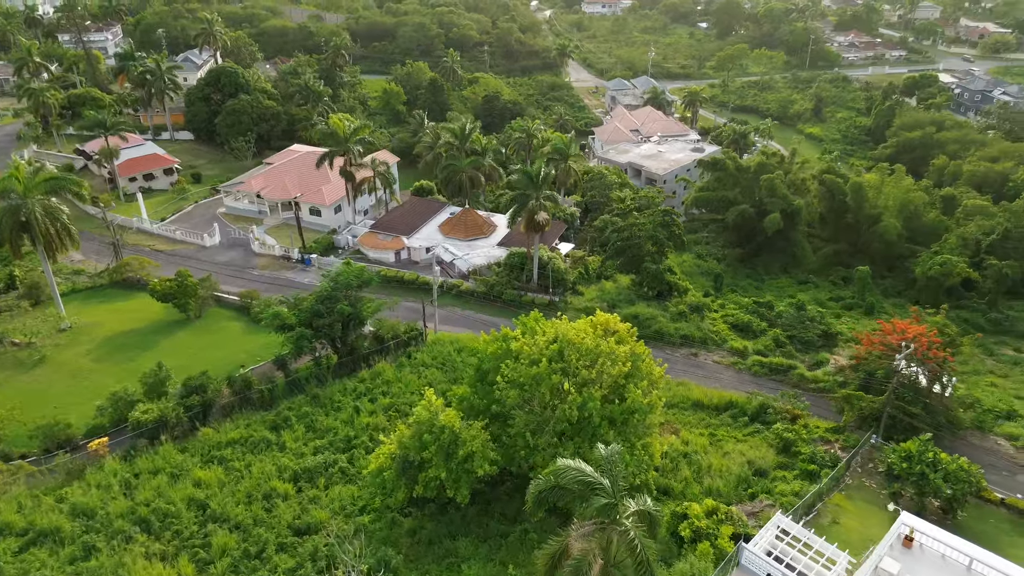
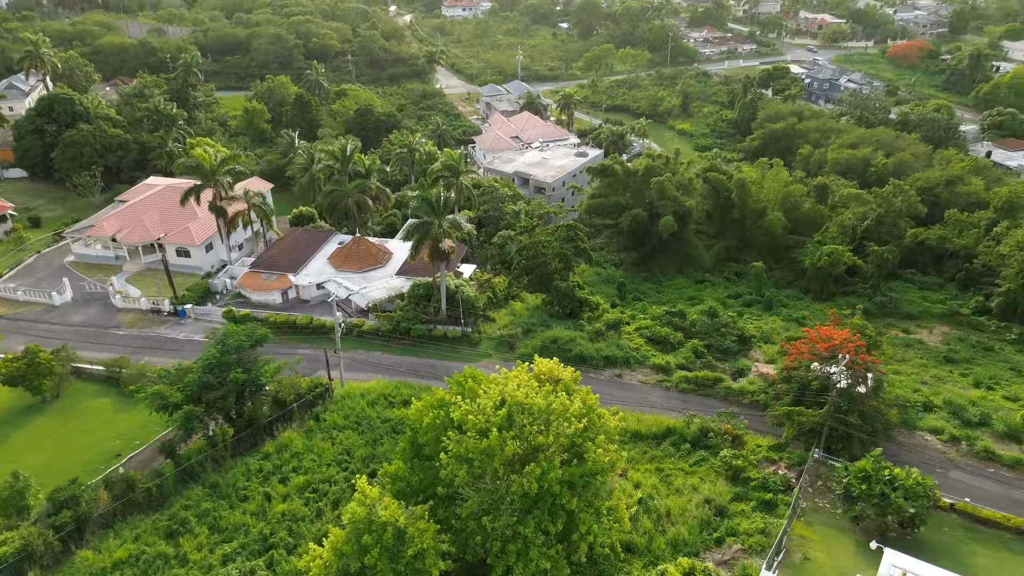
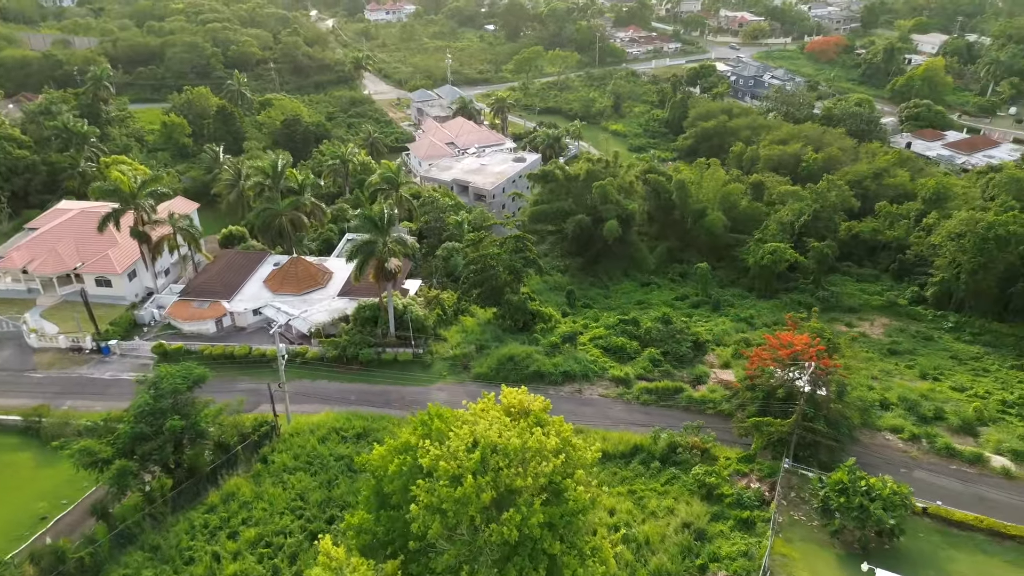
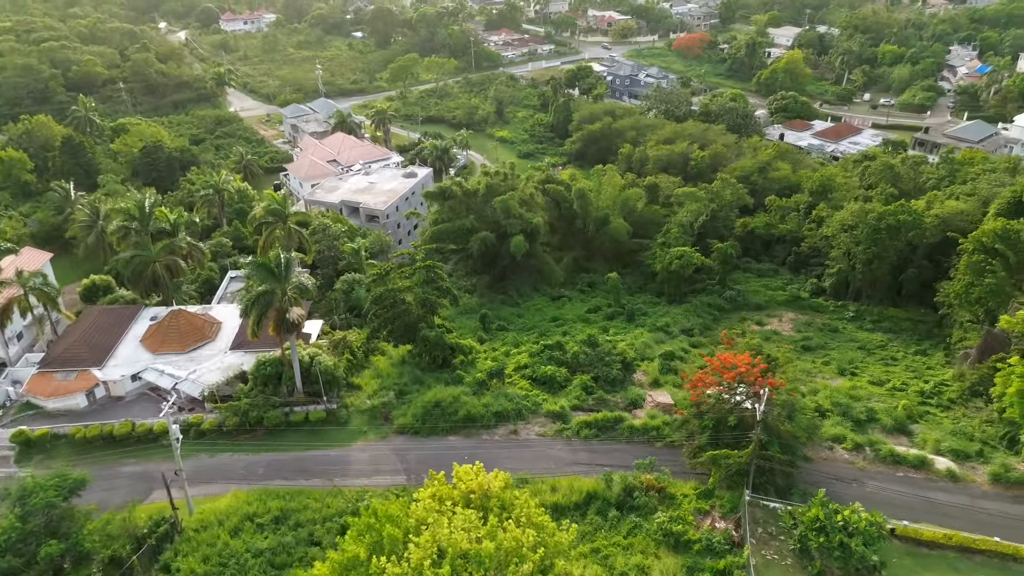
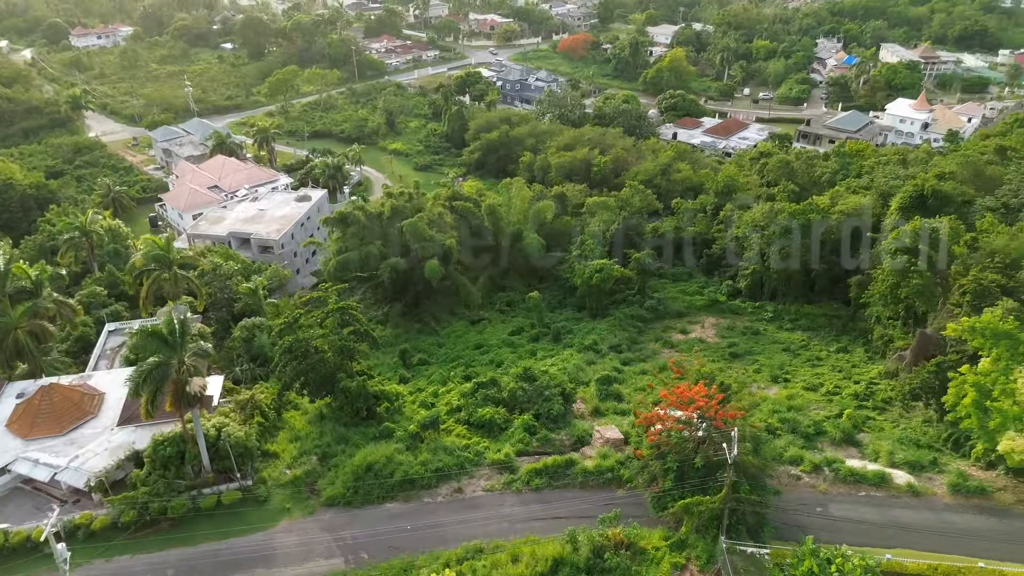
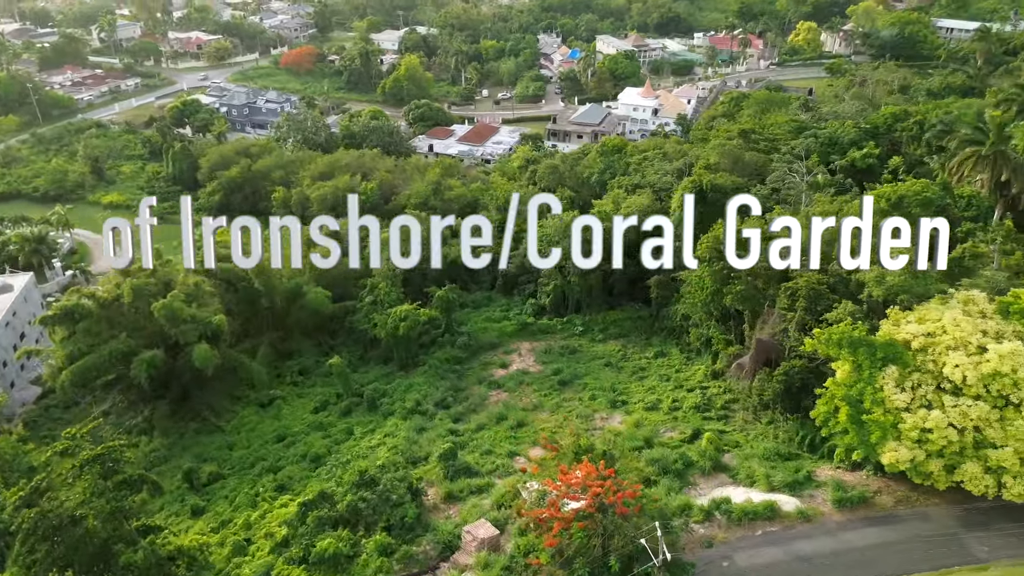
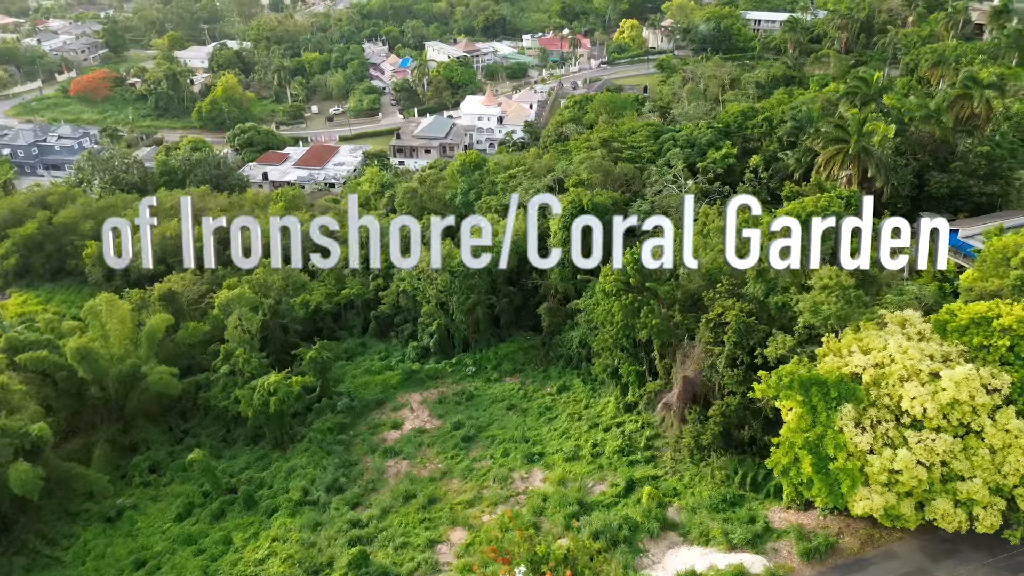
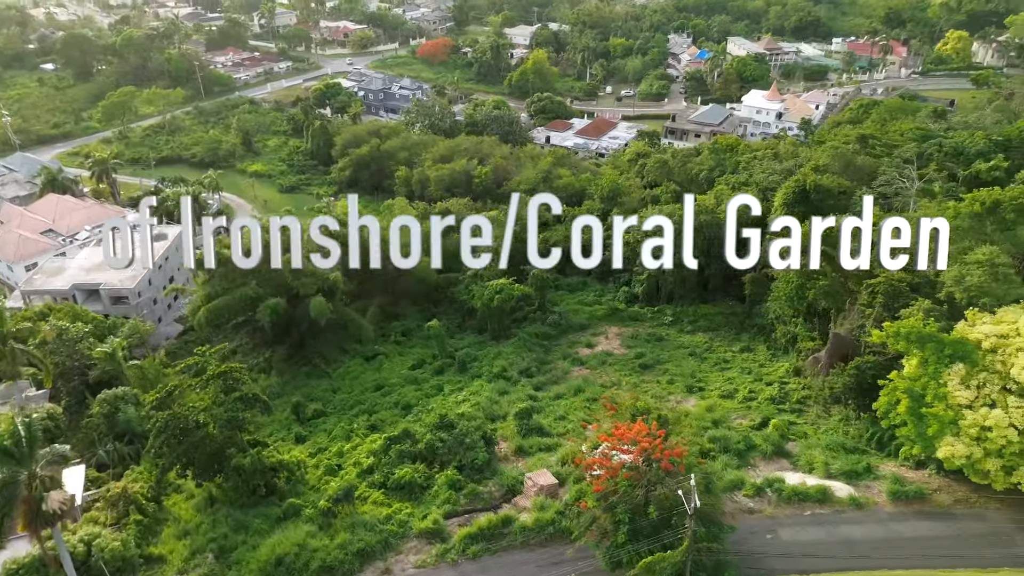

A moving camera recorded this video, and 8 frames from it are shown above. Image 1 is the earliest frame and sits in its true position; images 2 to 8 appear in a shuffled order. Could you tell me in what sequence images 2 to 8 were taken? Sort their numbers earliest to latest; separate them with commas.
2, 3, 4, 5, 8, 6, 7
